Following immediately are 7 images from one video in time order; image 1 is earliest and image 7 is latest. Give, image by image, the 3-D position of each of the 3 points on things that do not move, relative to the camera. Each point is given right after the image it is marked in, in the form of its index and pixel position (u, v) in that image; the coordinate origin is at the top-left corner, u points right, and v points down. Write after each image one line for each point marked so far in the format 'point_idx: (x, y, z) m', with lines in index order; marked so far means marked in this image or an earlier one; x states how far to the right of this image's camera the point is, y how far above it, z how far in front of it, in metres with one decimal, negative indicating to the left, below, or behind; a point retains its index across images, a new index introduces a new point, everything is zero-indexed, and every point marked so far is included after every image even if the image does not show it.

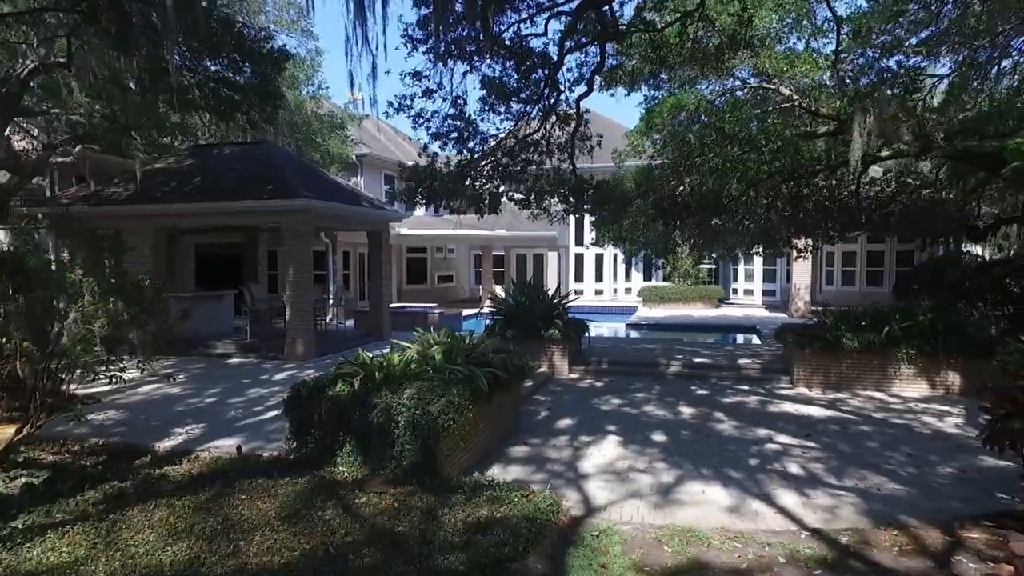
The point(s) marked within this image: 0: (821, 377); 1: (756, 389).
0: (+2.2, -0.6, +8.0) m
1: (+1.7, -0.7, +7.9) m
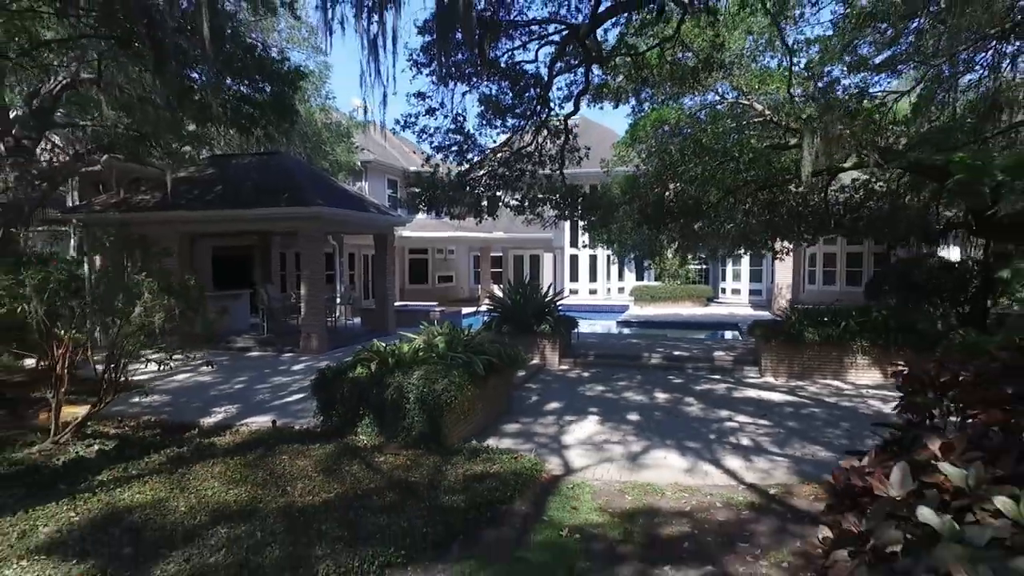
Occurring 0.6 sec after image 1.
0: (+2.1, -0.6, +8.9) m
1: (+1.6, -0.7, +8.7) m
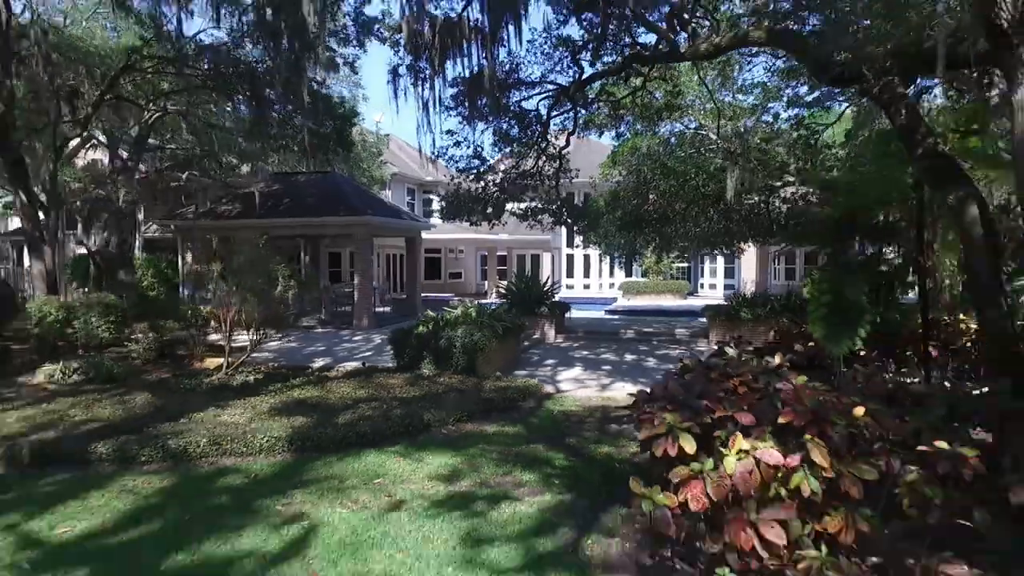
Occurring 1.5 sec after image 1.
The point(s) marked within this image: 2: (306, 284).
0: (+2.2, -0.5, +11.7) m
1: (+1.7, -0.6, +11.6) m
2: (-1.6, 0.0, +9.0) m
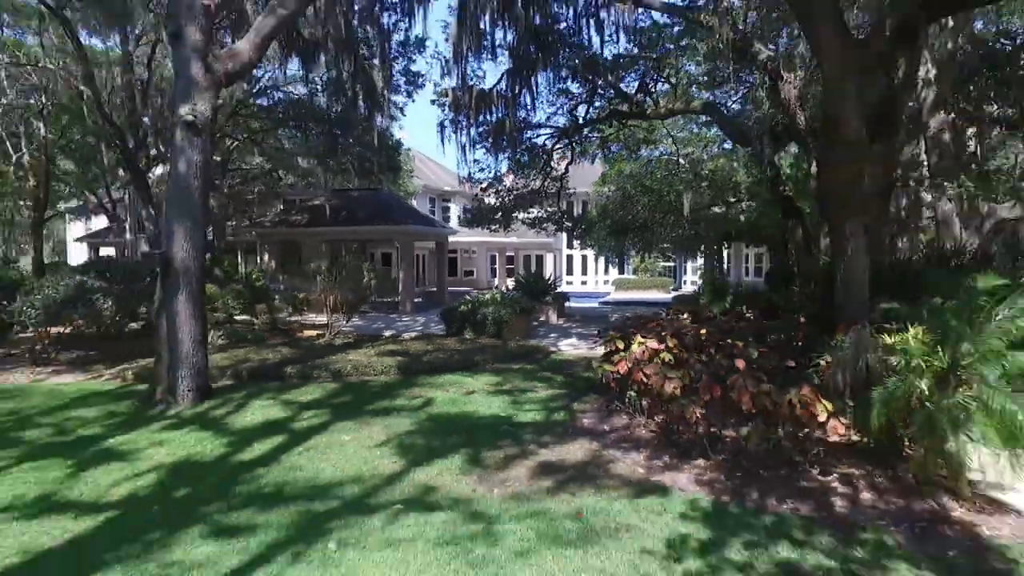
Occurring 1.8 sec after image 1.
0: (+2.4, -0.4, +15.1) m
1: (+1.9, -0.5, +15.0) m
2: (-1.5, +0.1, +12.4) m
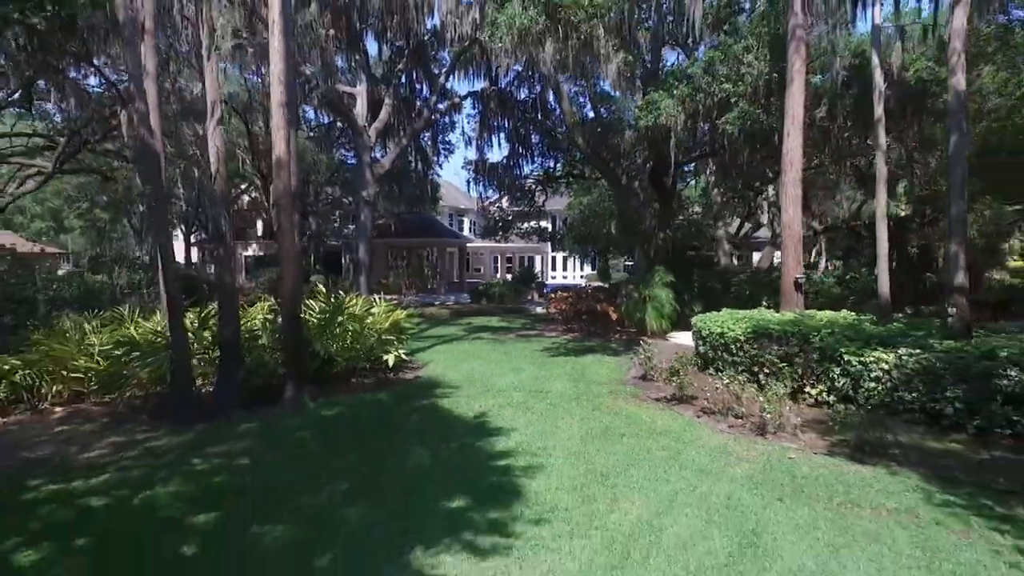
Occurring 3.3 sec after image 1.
0: (+2.3, -0.2, +24.0) m
1: (+1.8, -0.3, +23.9) m
2: (-1.5, +0.3, +21.3) m
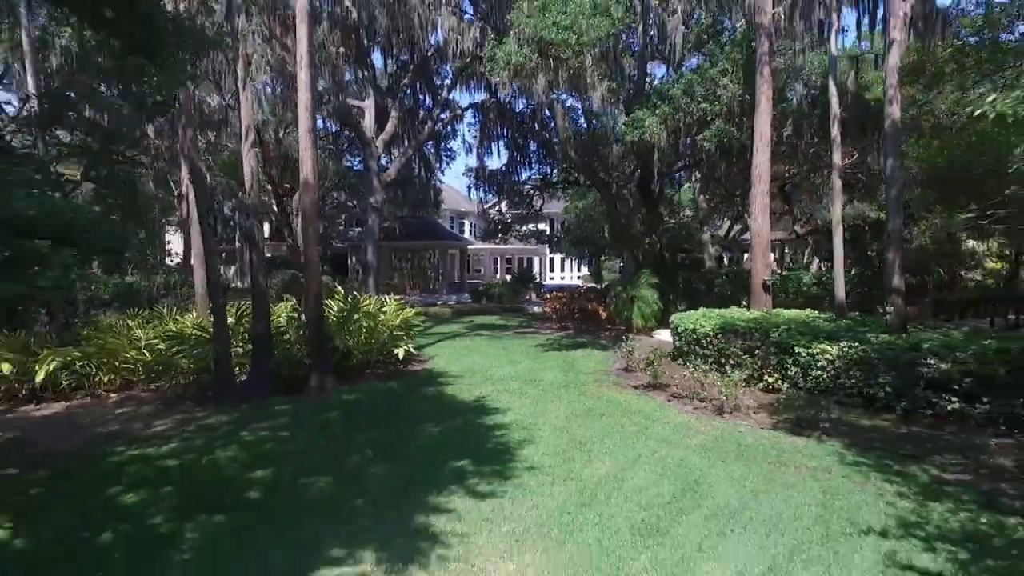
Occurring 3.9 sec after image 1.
0: (+2.3, -0.2, +25.1) m
1: (+1.8, -0.3, +25.0) m
2: (-1.6, +0.3, +22.4) m
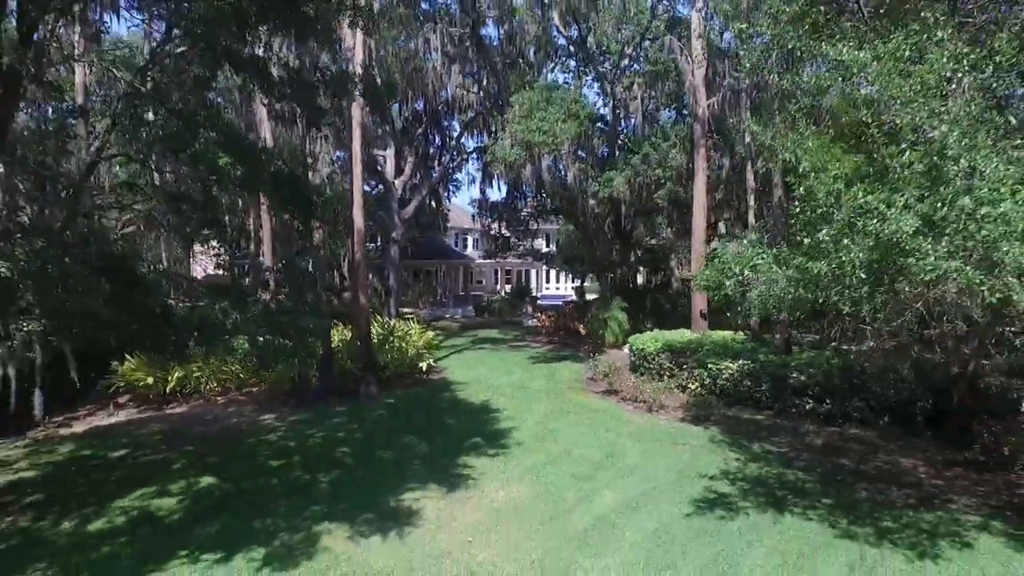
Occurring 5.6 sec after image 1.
0: (+2.2, -0.5, +28.5) m
1: (+1.8, -0.6, +28.4) m
2: (-1.6, 0.0, +25.8) m
